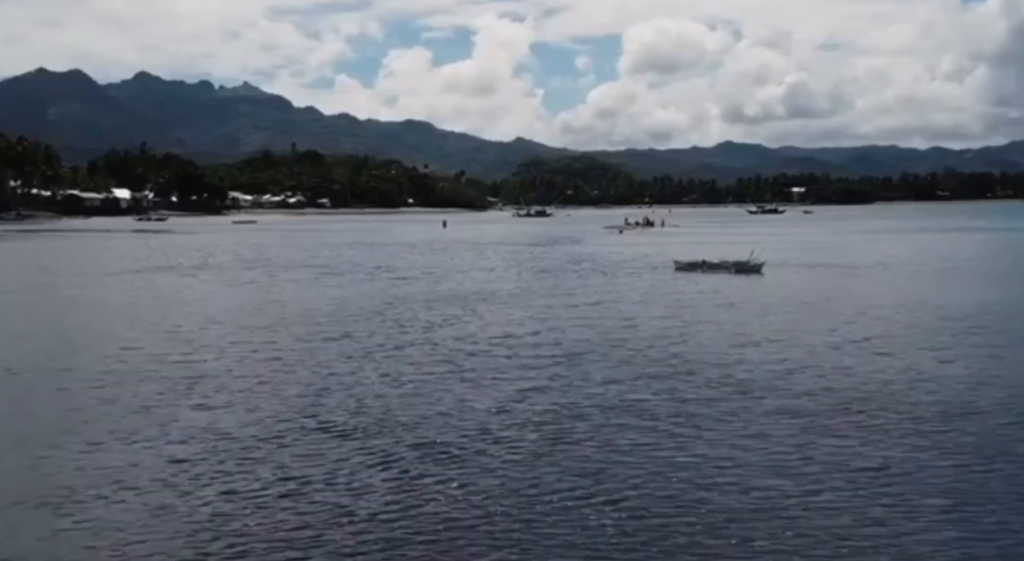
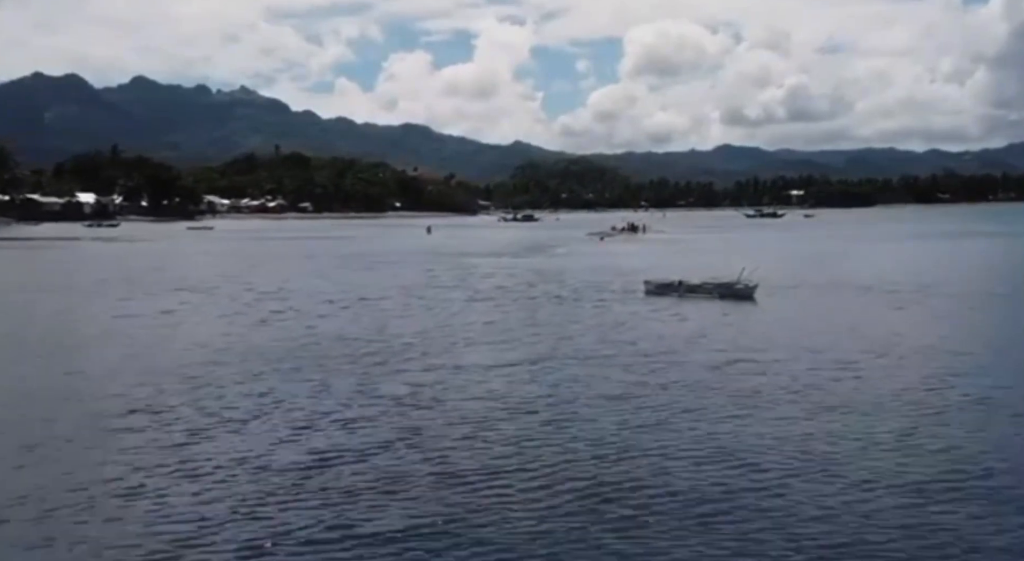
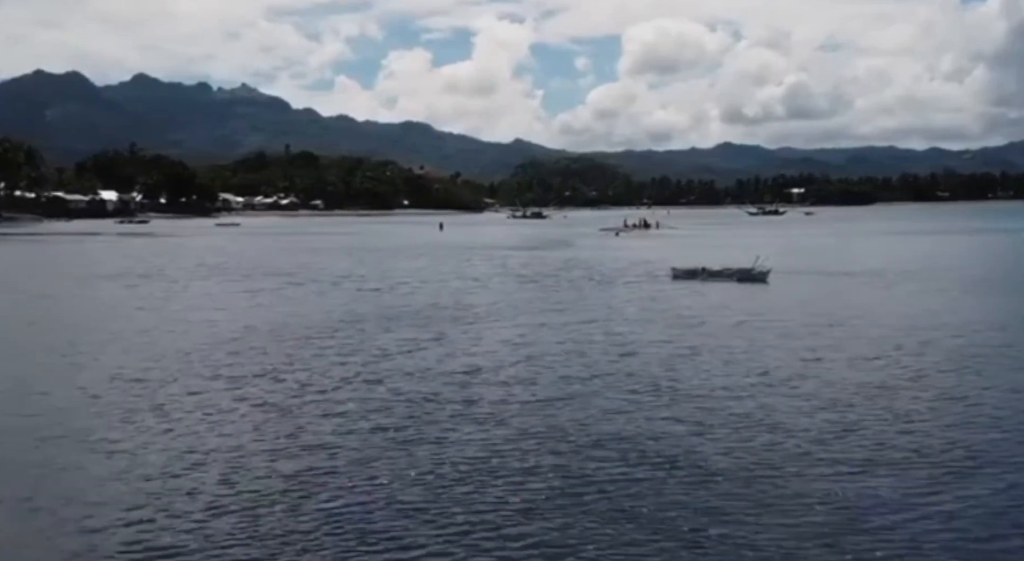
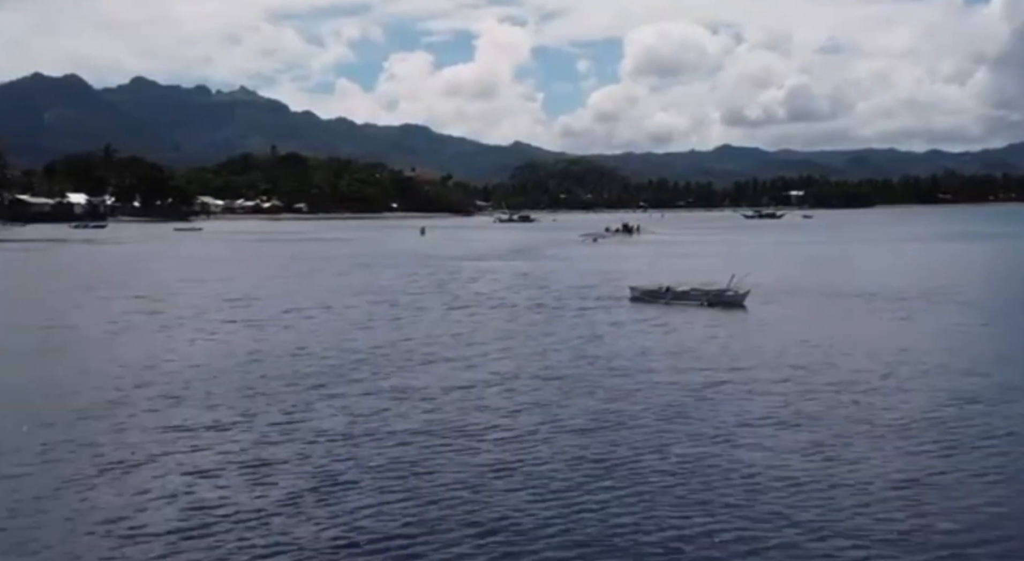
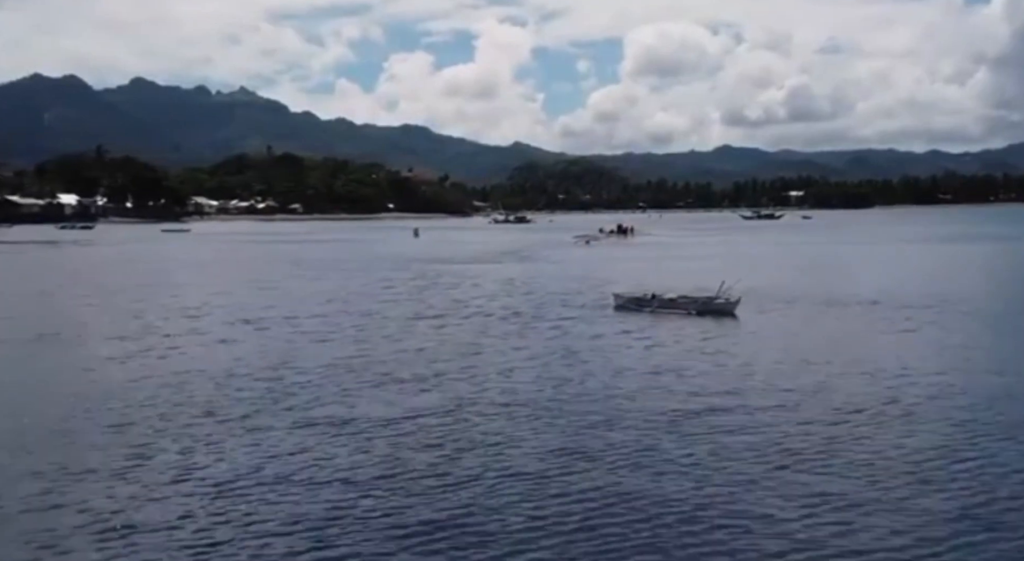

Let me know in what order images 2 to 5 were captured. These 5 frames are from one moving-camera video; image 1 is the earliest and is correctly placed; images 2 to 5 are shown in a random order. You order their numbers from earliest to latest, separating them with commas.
3, 2, 4, 5
